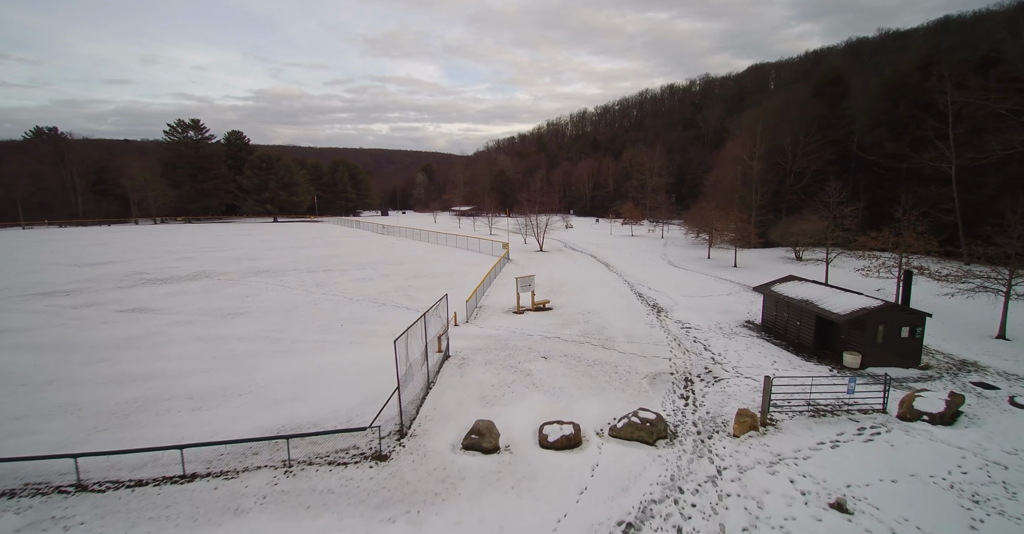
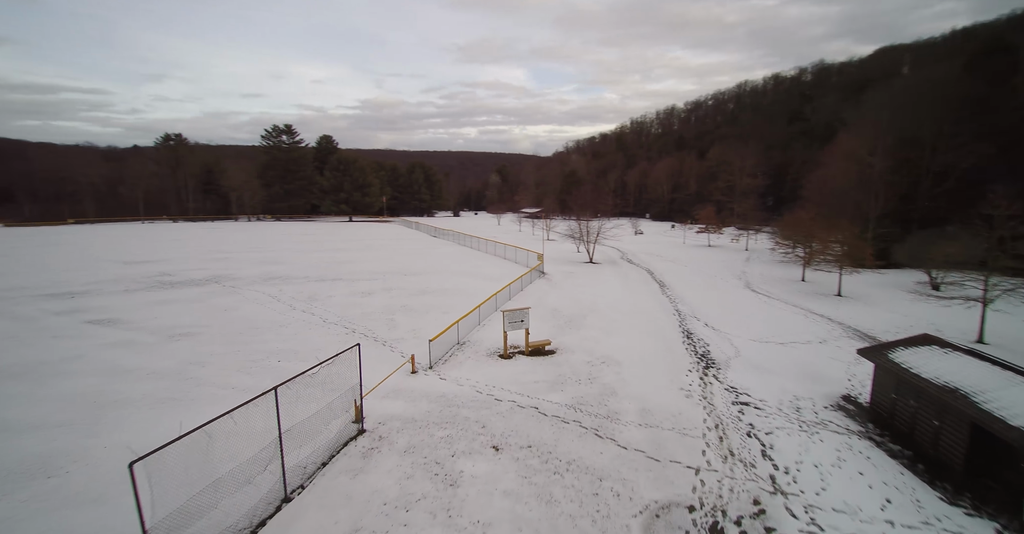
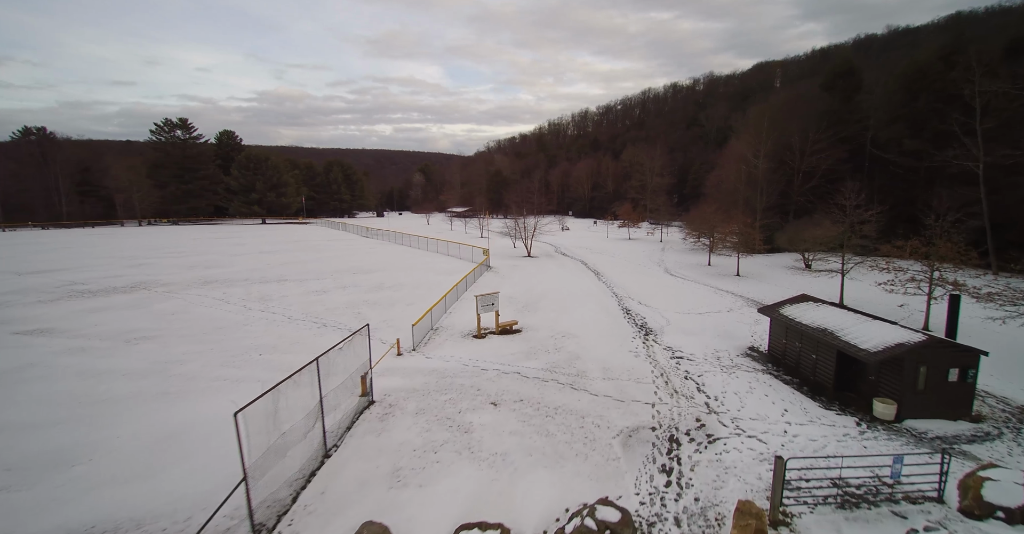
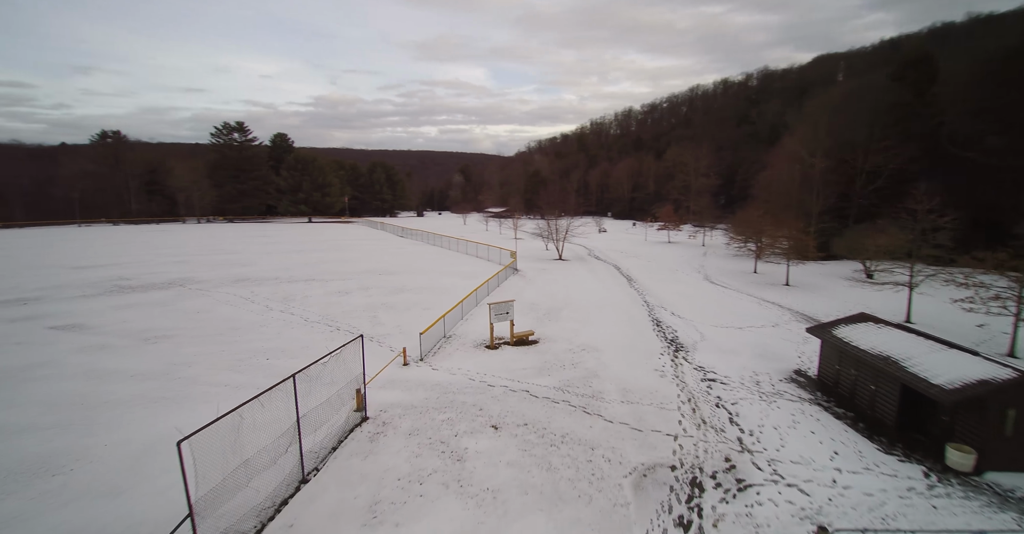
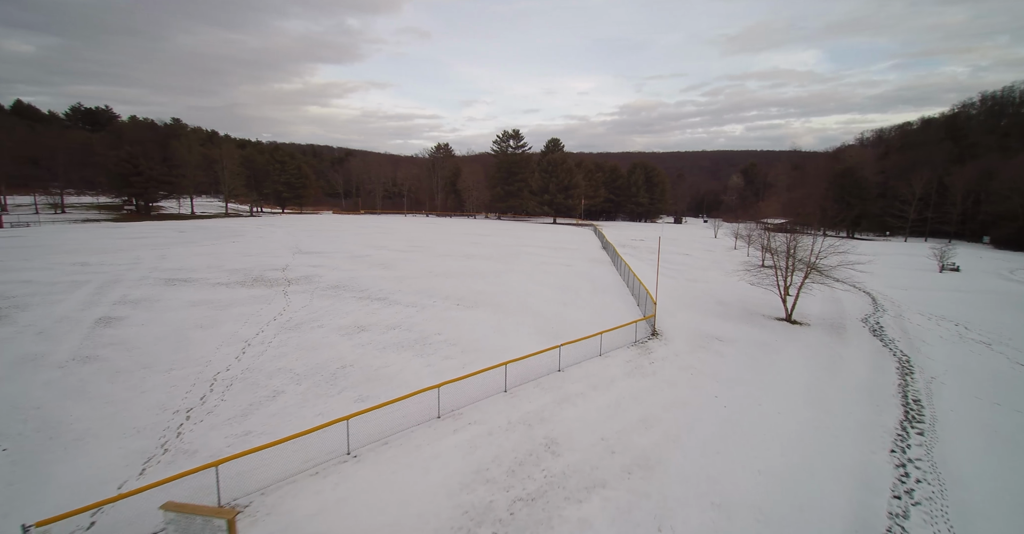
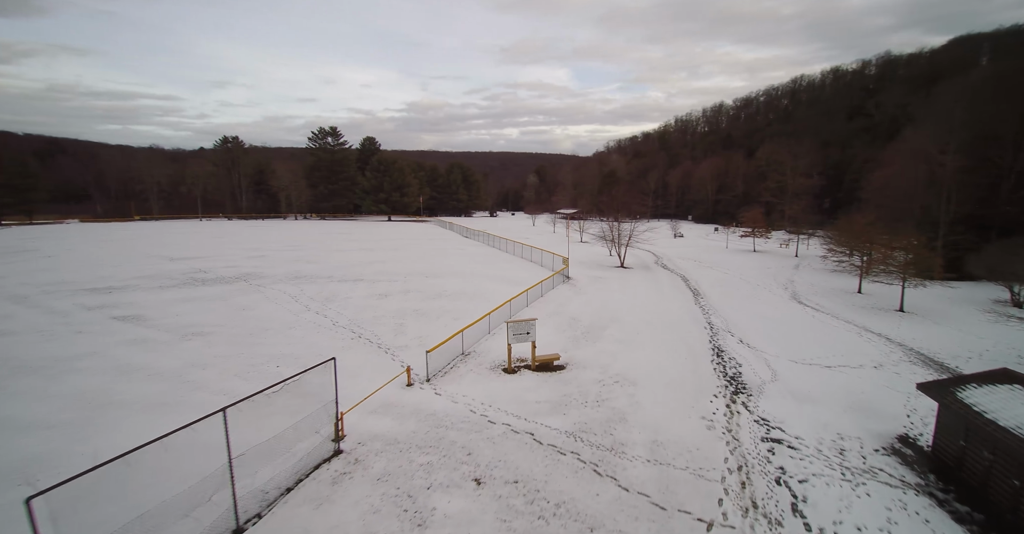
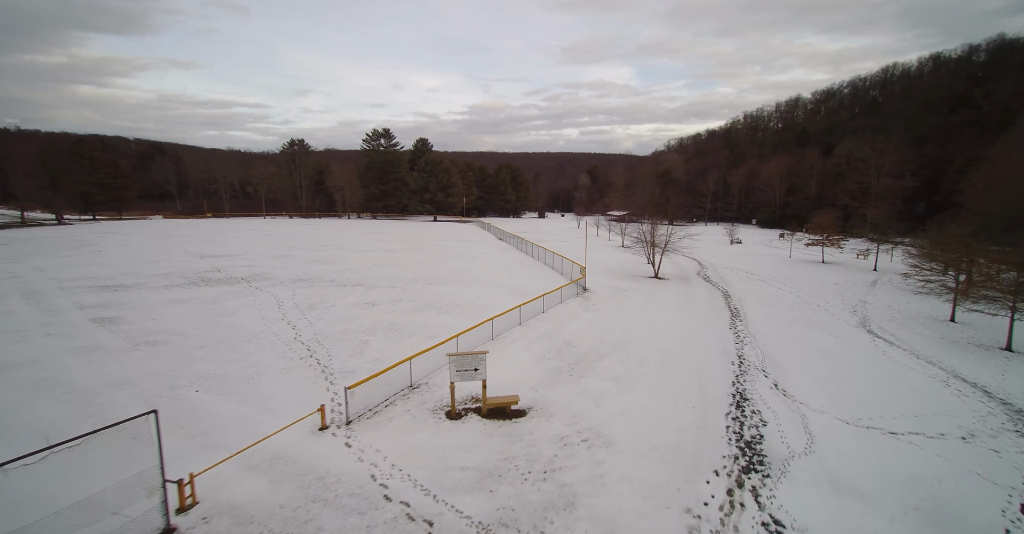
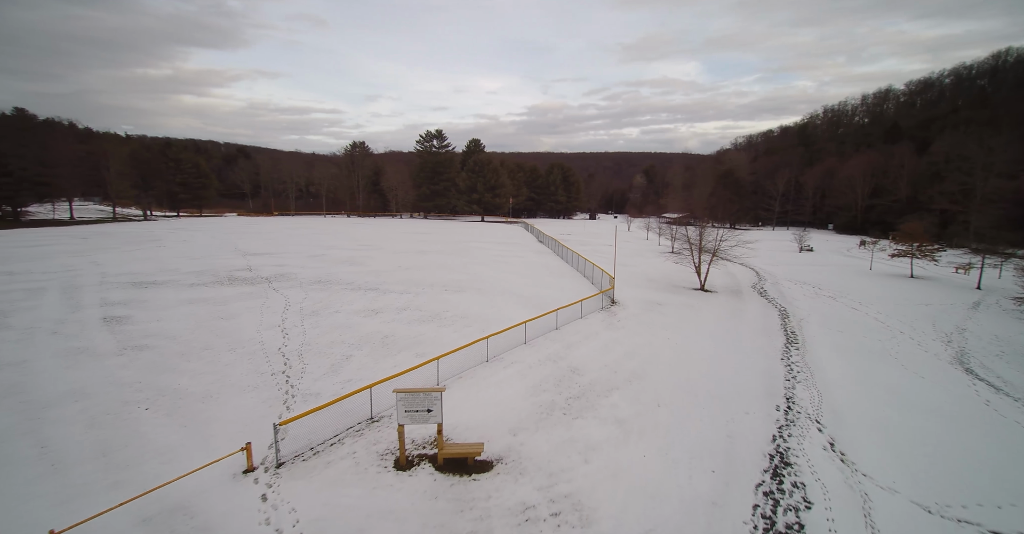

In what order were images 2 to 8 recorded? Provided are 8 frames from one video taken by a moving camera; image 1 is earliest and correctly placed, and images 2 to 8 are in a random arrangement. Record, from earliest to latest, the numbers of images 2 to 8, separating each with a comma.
3, 4, 2, 6, 7, 8, 5
